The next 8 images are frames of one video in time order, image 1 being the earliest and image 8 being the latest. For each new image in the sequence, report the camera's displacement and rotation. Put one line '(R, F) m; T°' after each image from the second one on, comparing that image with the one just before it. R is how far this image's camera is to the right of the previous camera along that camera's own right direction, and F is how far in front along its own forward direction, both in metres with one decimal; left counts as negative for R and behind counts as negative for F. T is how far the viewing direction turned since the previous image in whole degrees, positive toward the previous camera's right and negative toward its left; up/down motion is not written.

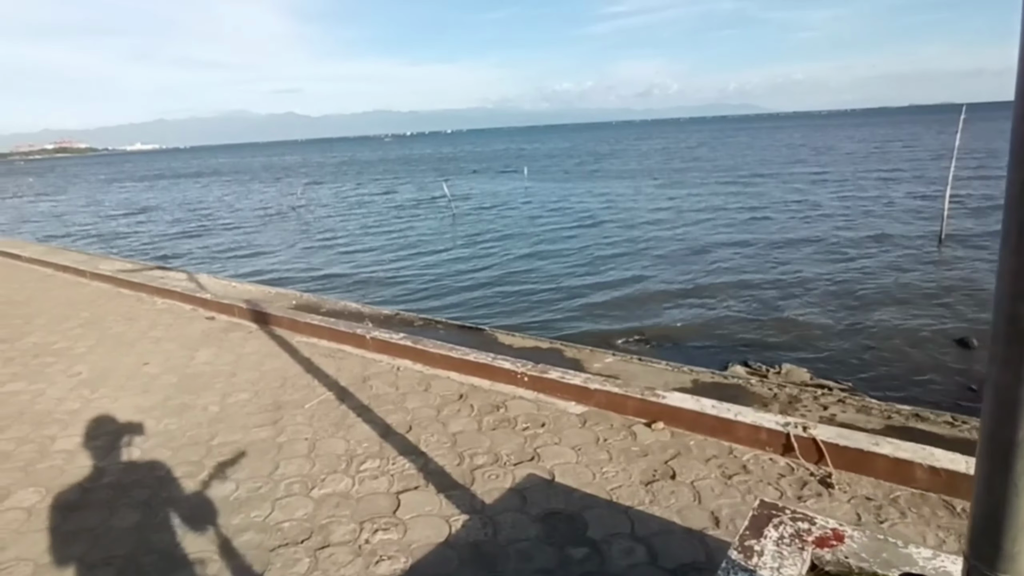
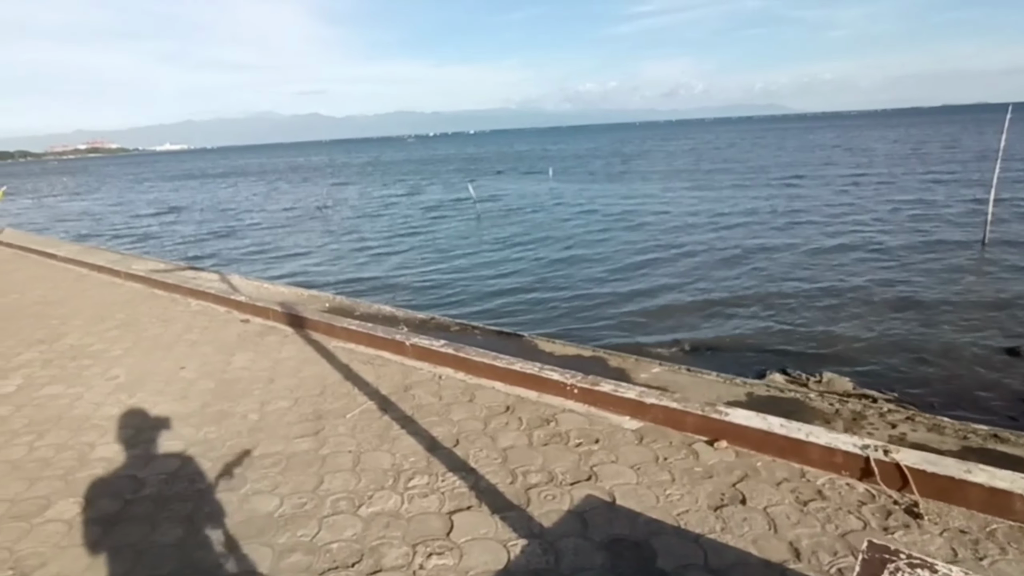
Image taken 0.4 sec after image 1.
(-0.2, +0.2) m; -2°
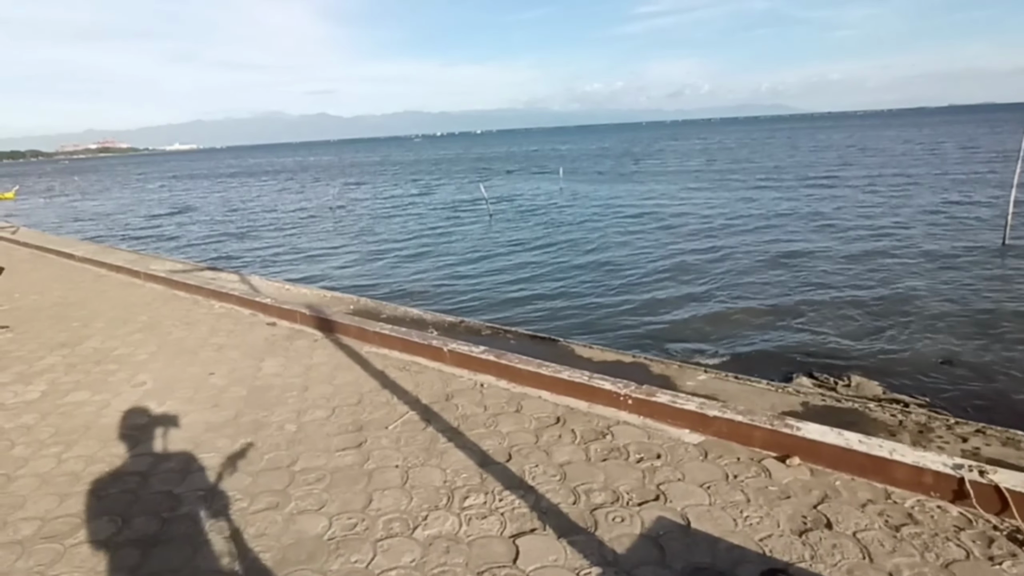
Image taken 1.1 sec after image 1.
(-0.3, +0.2) m; -1°
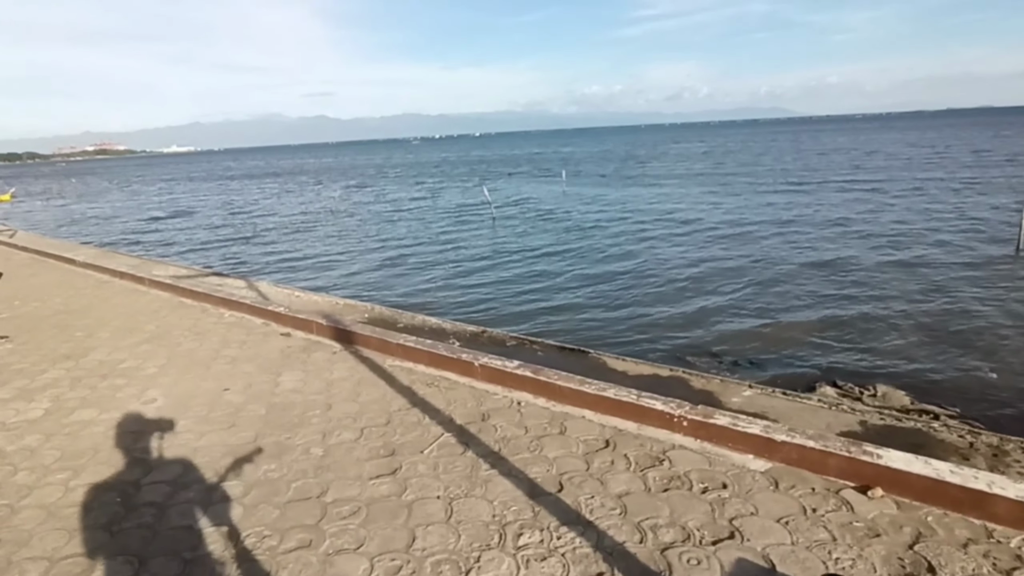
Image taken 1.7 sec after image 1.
(-0.3, +0.3) m; 0°
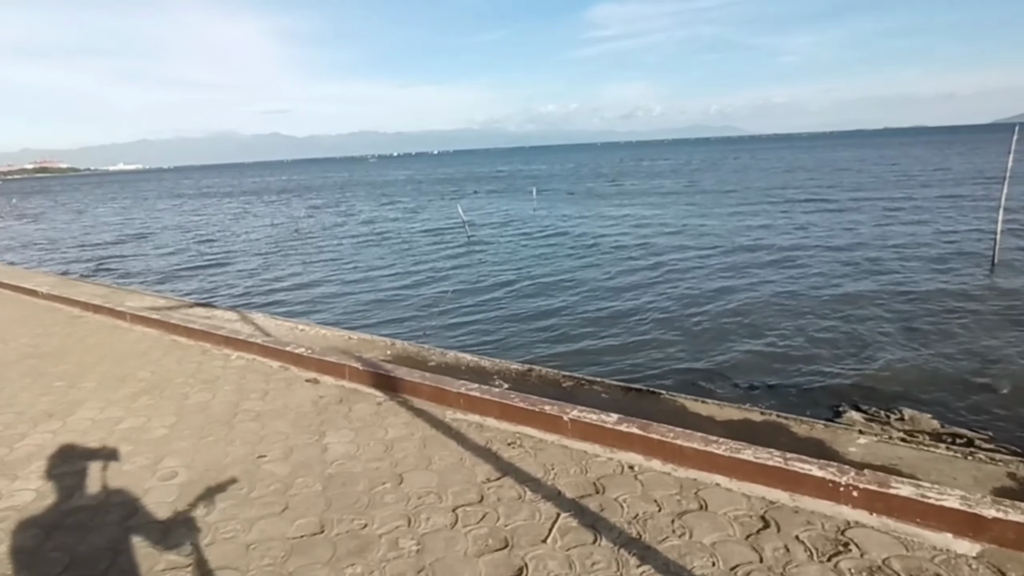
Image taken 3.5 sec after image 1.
(-0.9, +0.7) m; +4°
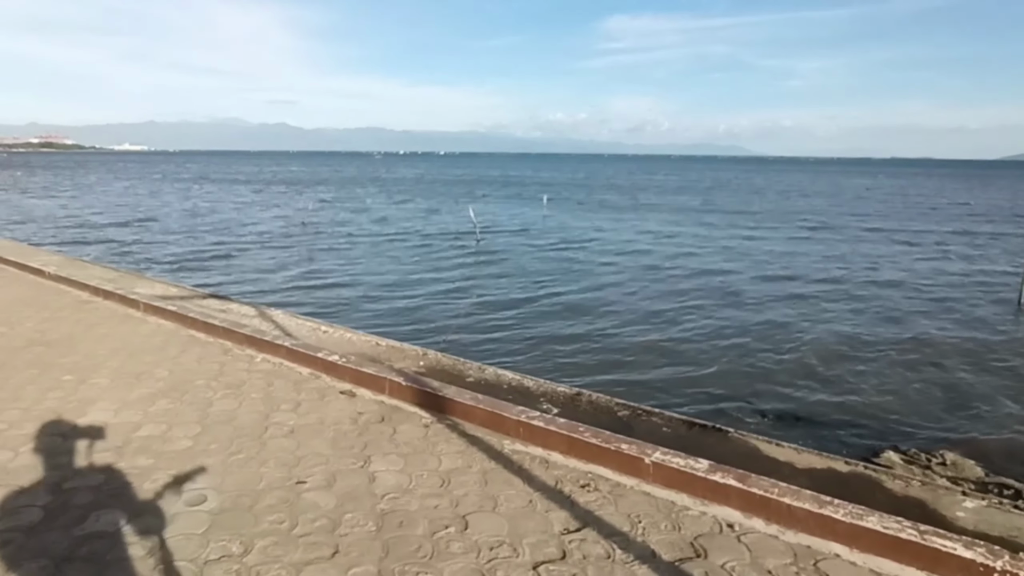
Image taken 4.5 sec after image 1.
(-0.5, +0.5) m; 0°
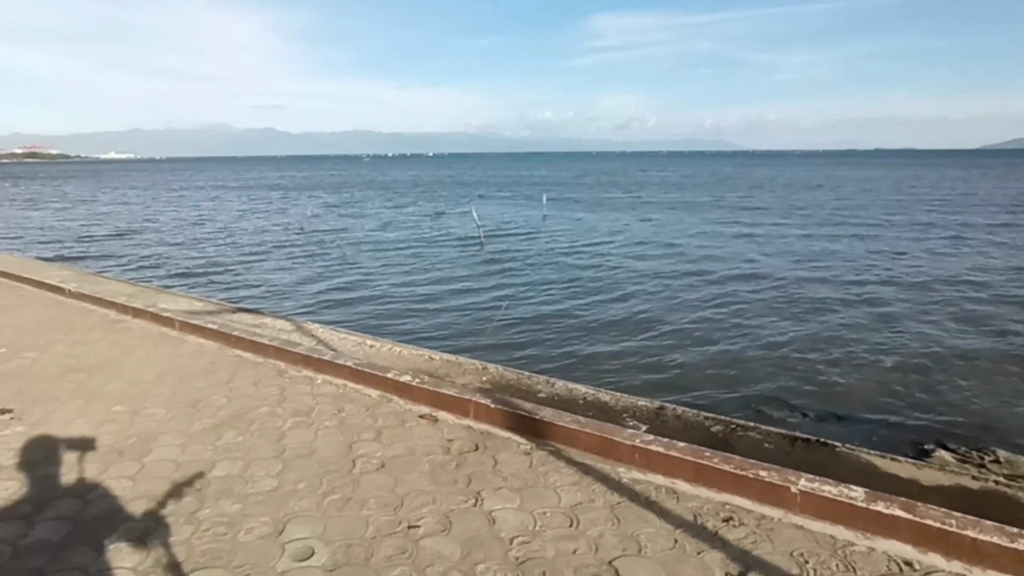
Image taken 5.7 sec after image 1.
(-0.7, +0.4) m; +1°
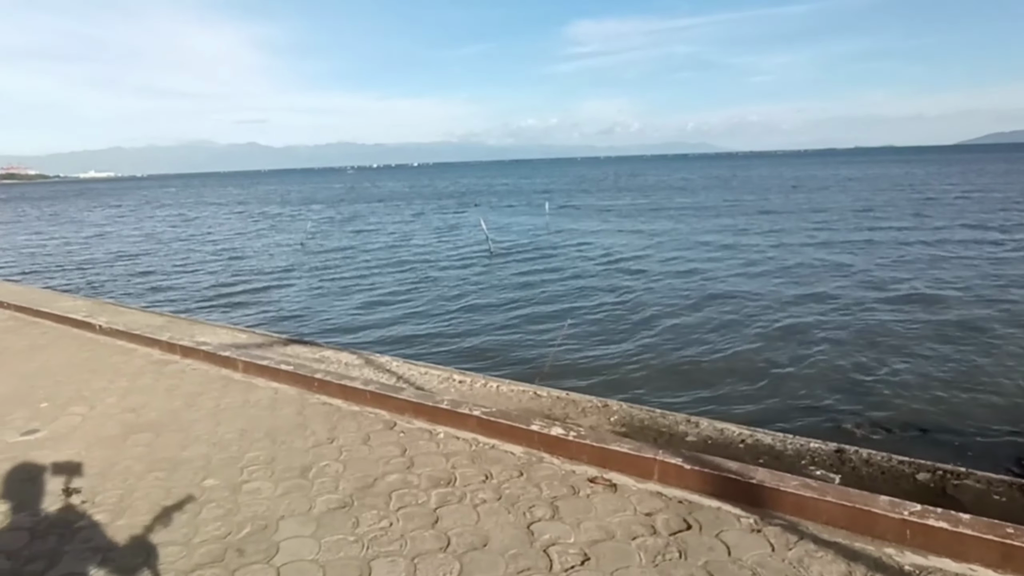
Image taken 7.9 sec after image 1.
(-1.2, +0.8) m; +1°
